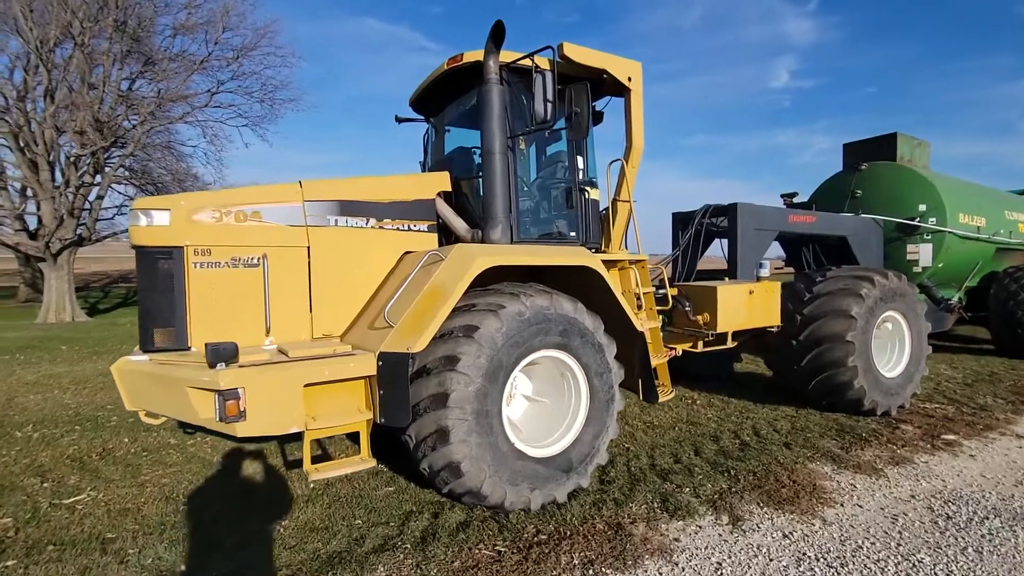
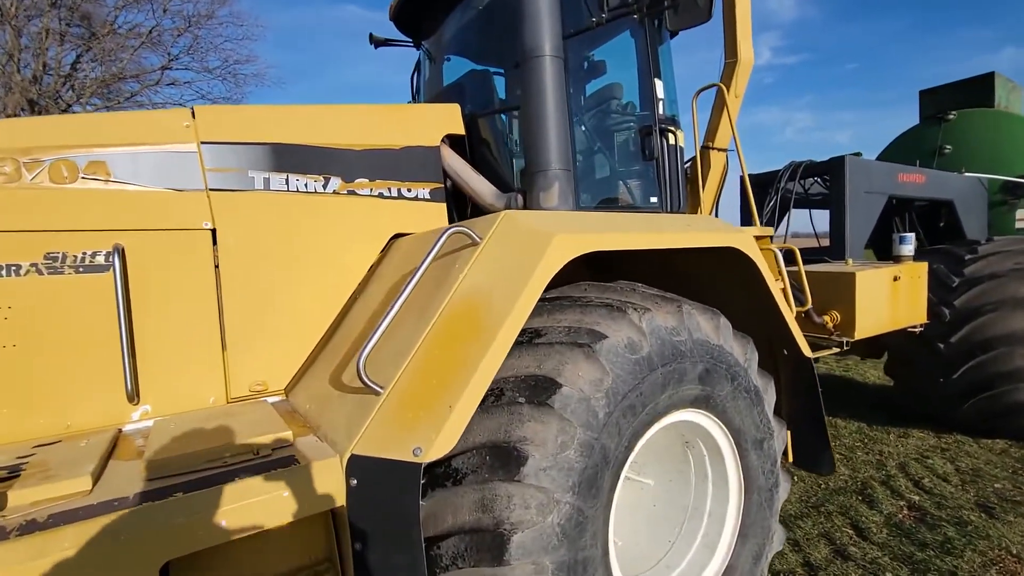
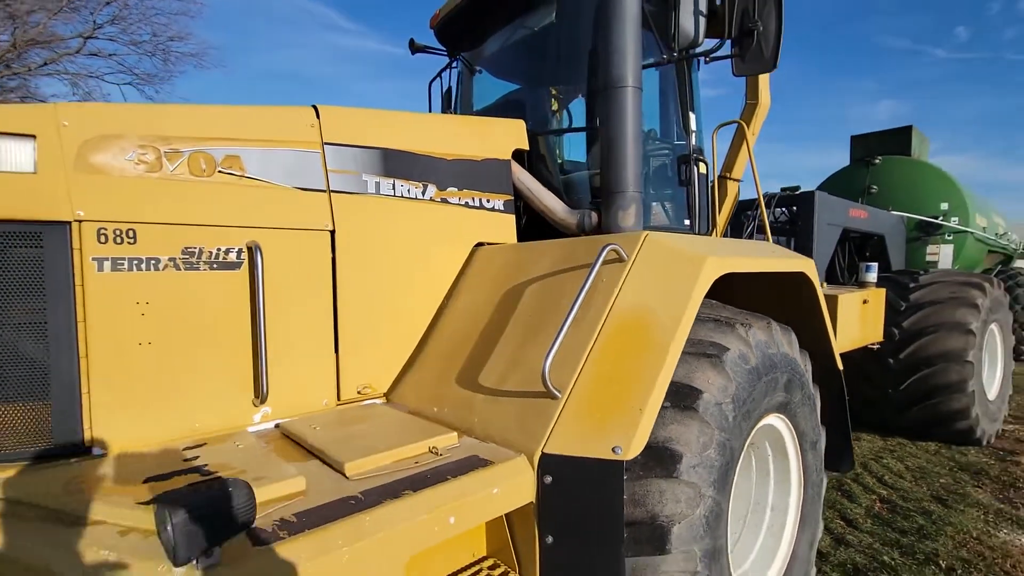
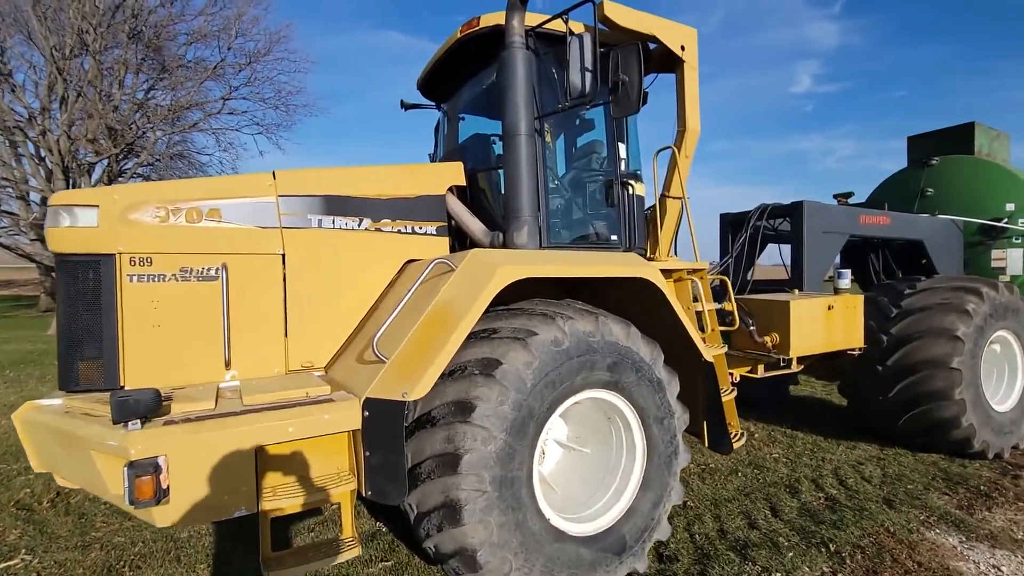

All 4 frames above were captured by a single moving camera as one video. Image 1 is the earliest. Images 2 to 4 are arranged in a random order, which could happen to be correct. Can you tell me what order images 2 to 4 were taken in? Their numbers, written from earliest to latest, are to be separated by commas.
4, 2, 3
